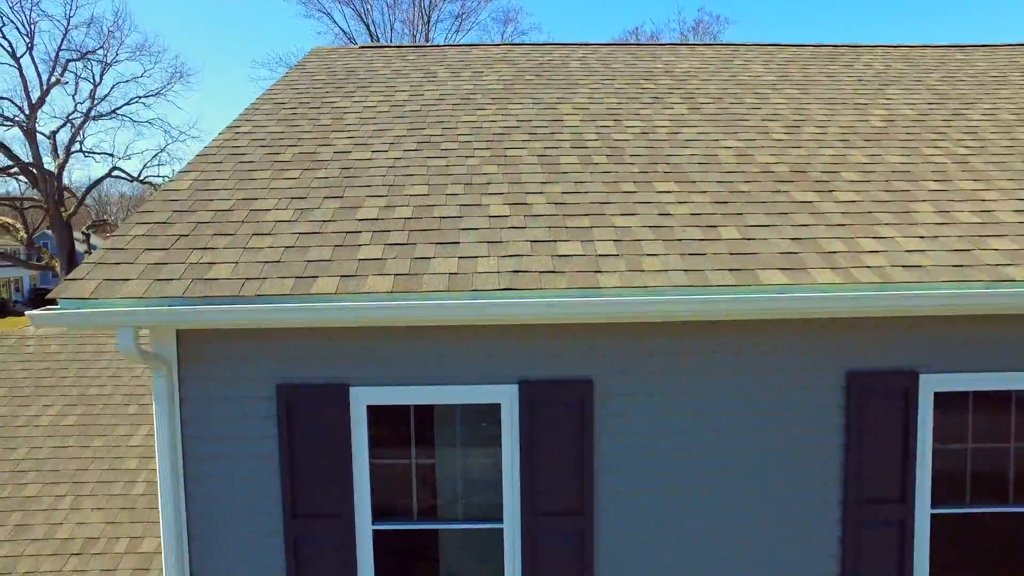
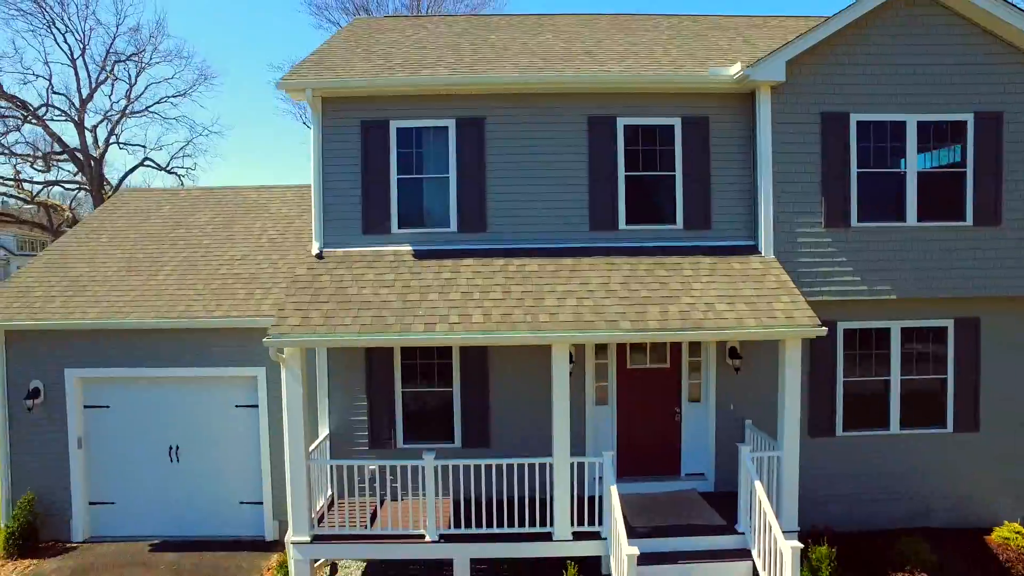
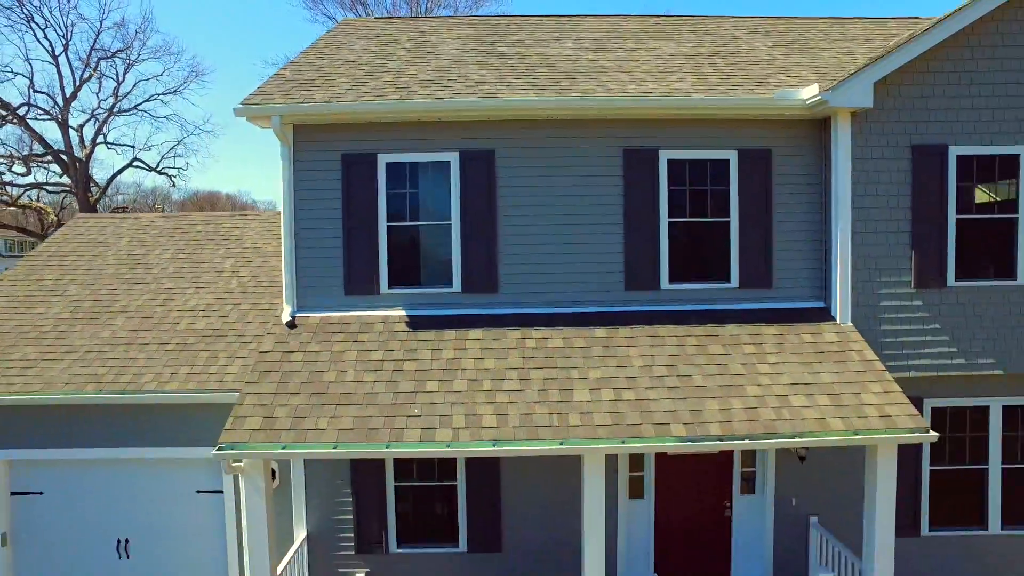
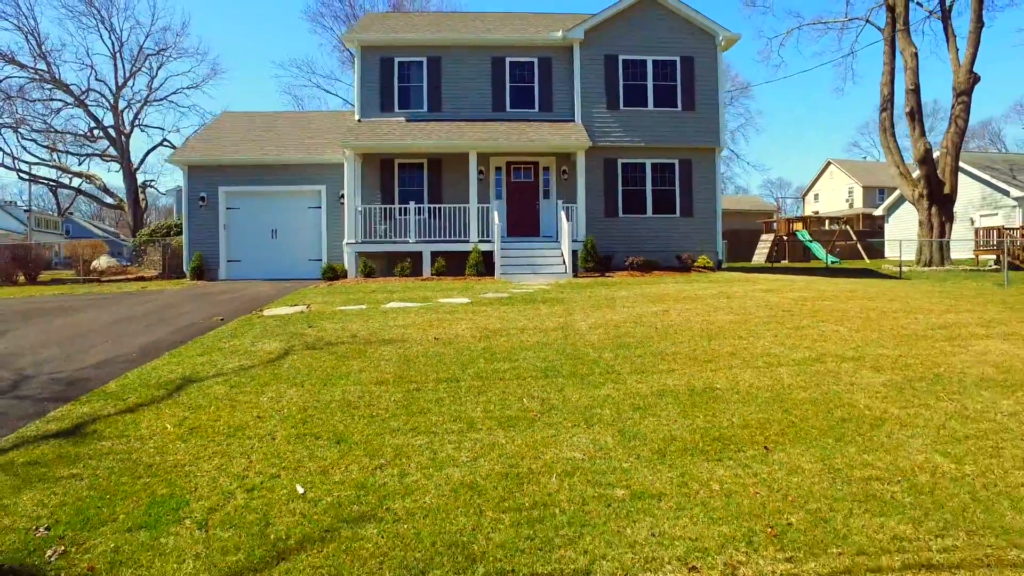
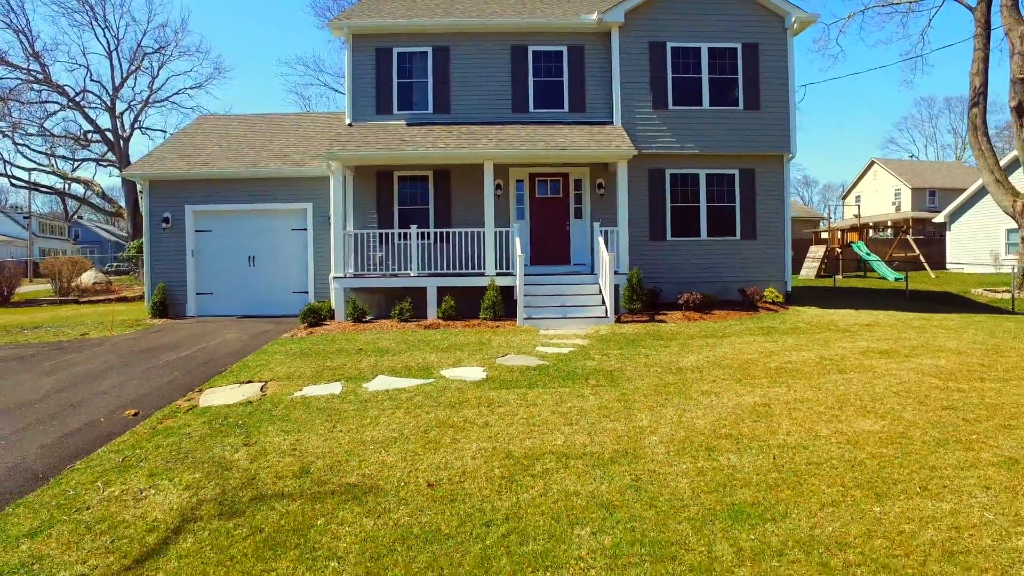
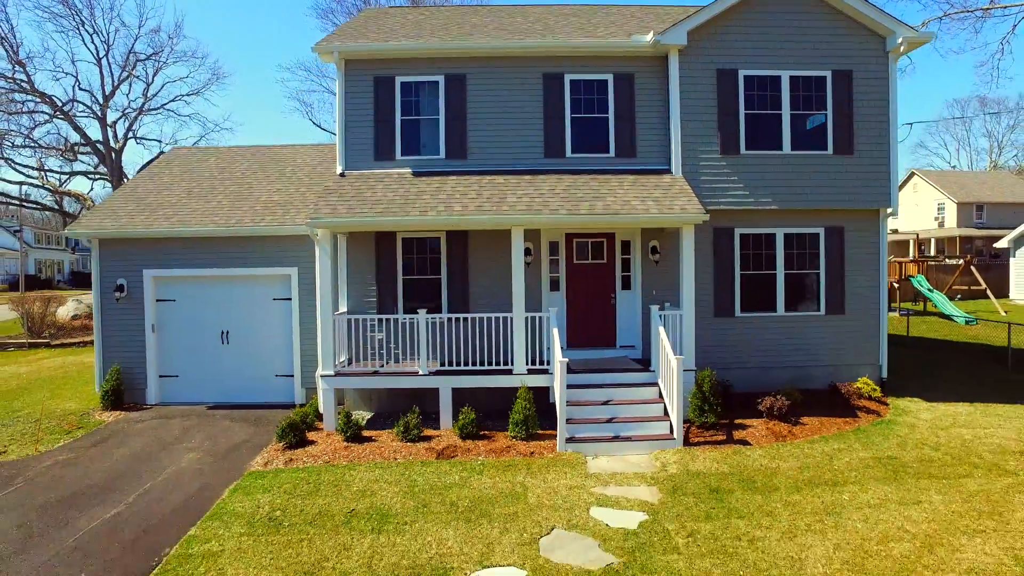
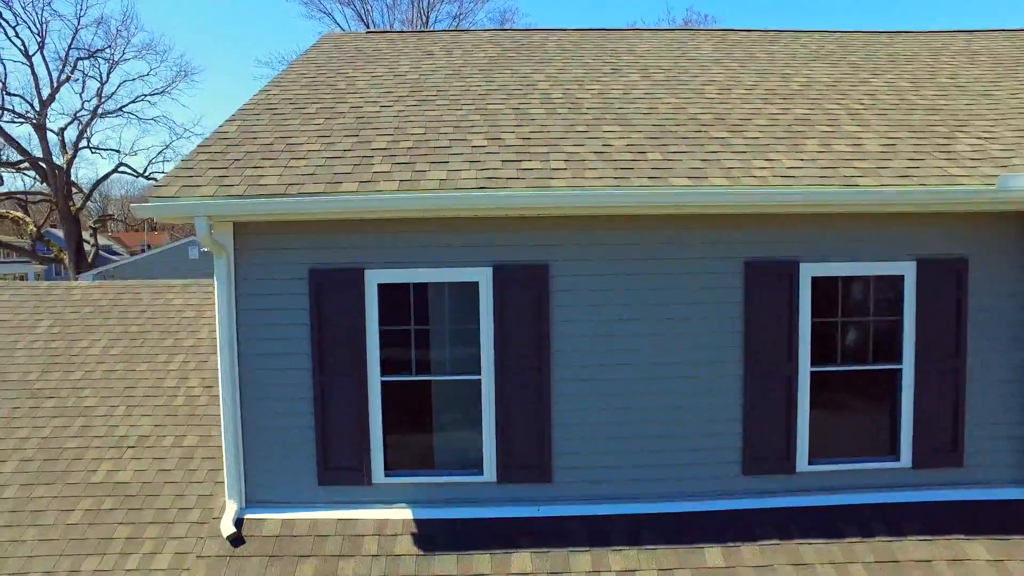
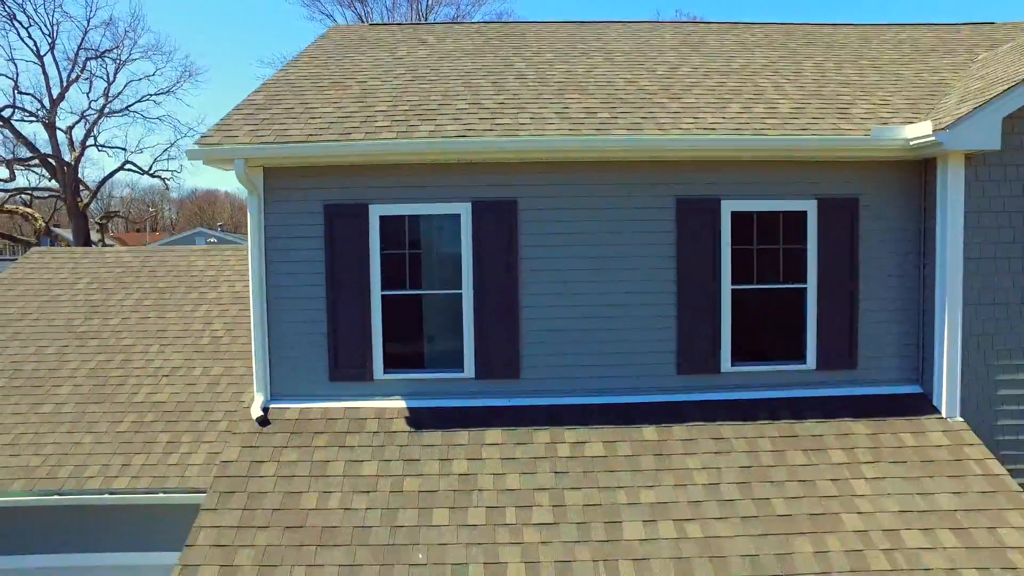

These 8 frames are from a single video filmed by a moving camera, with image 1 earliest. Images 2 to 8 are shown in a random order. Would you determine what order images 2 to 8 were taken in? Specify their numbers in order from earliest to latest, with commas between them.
7, 8, 3, 2, 6, 5, 4
